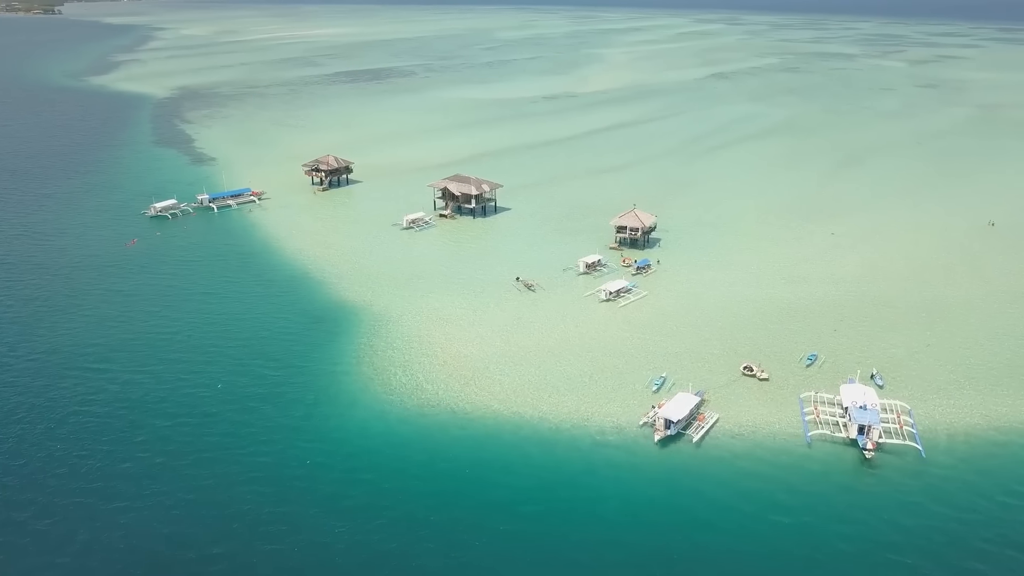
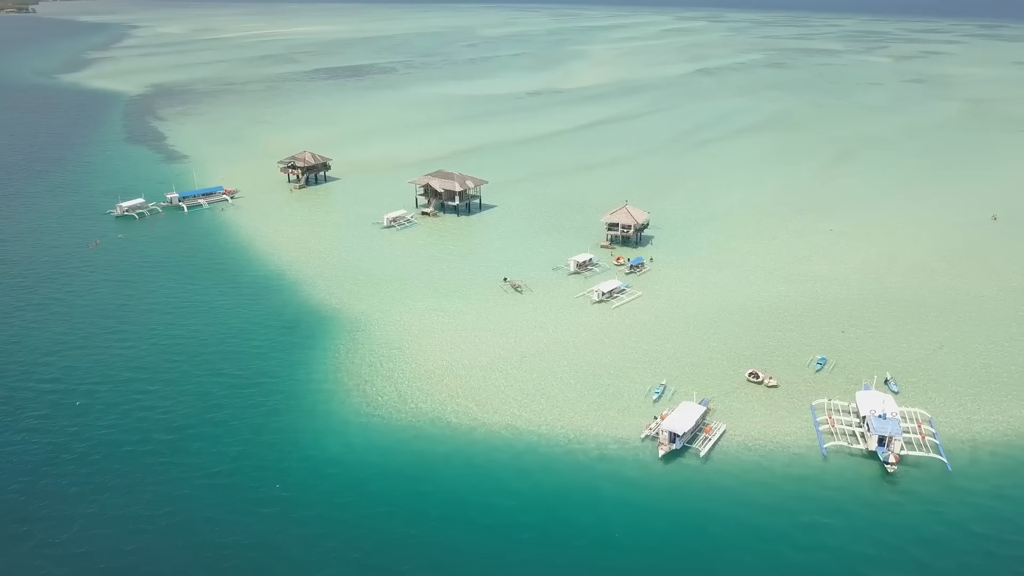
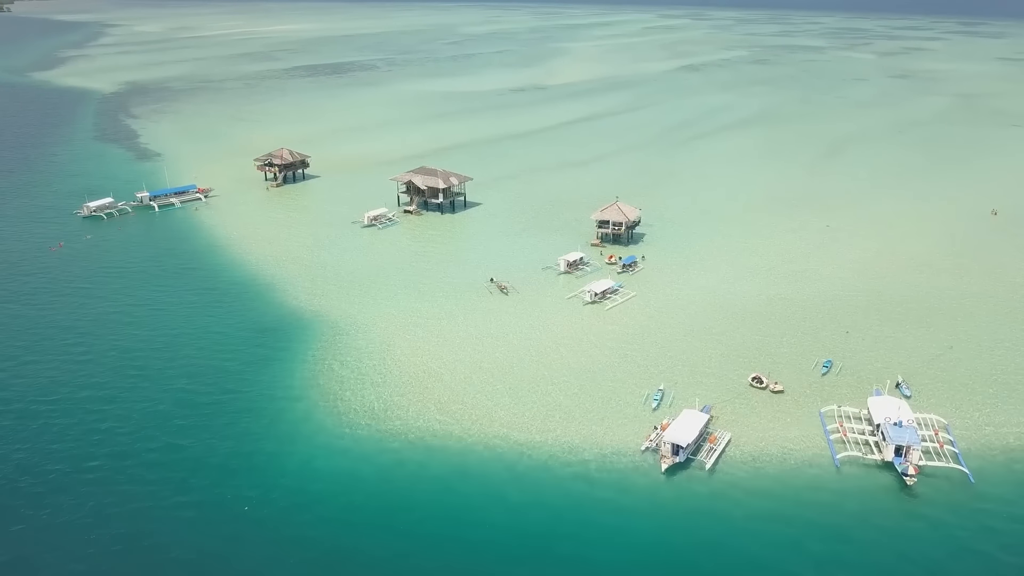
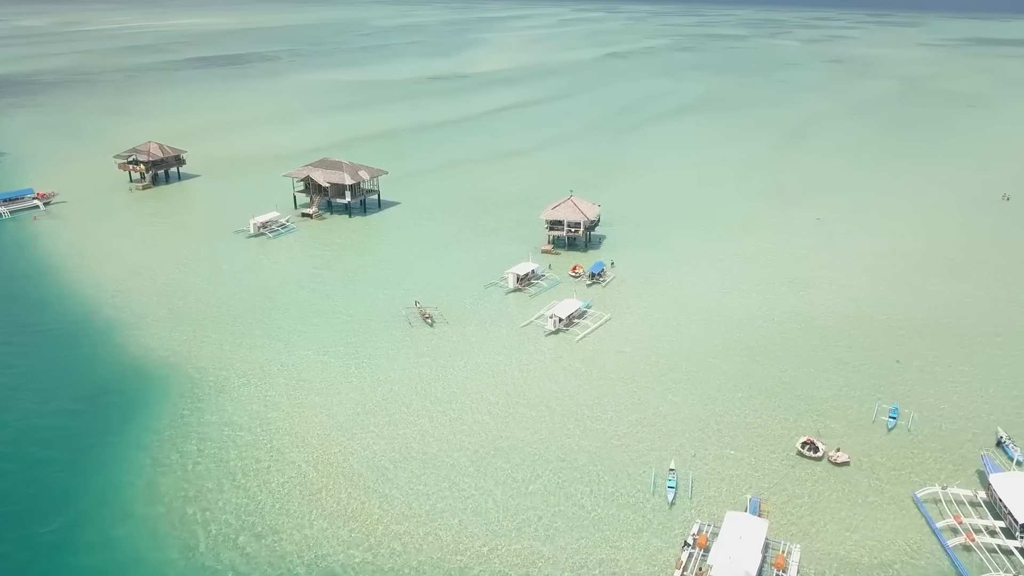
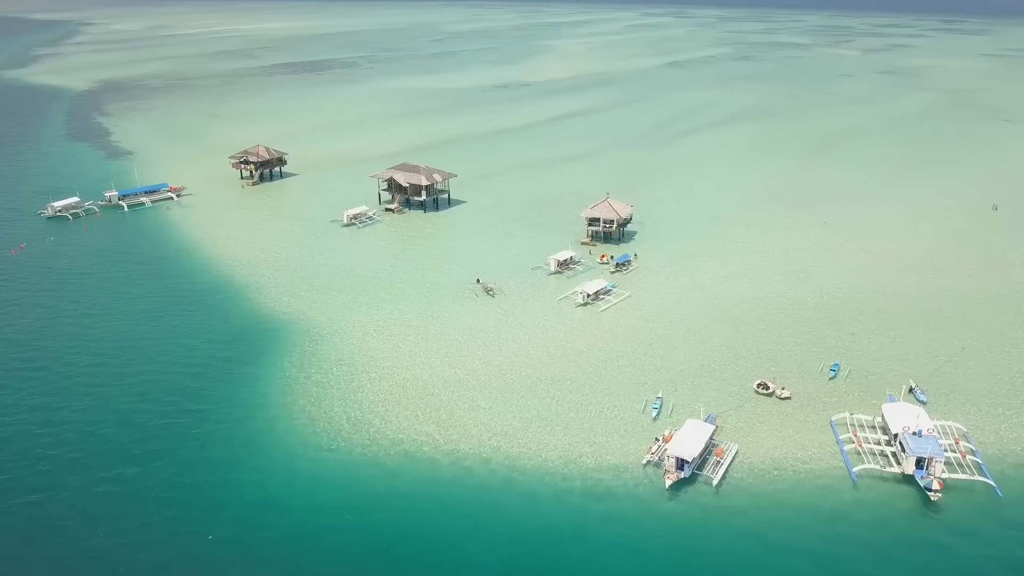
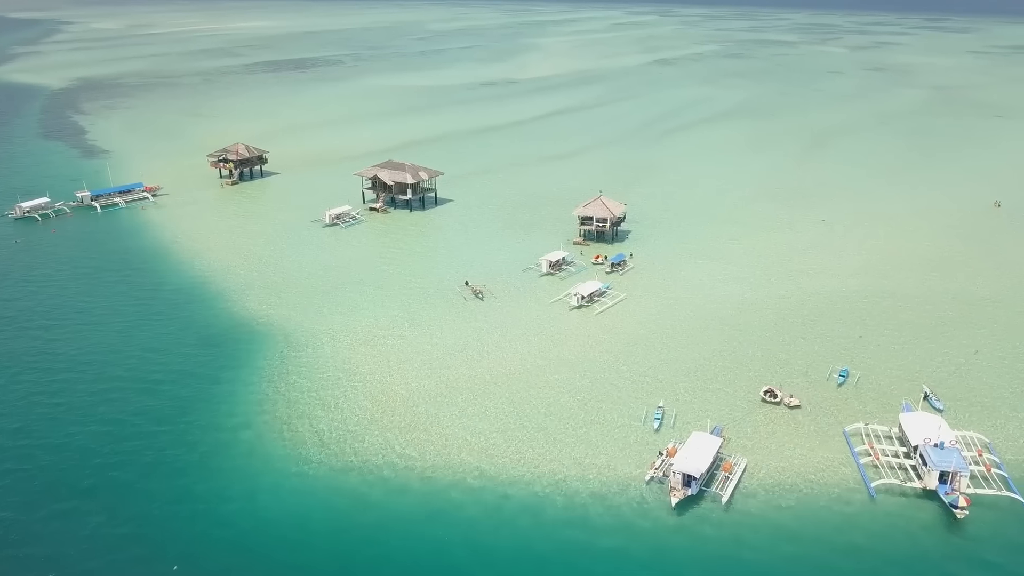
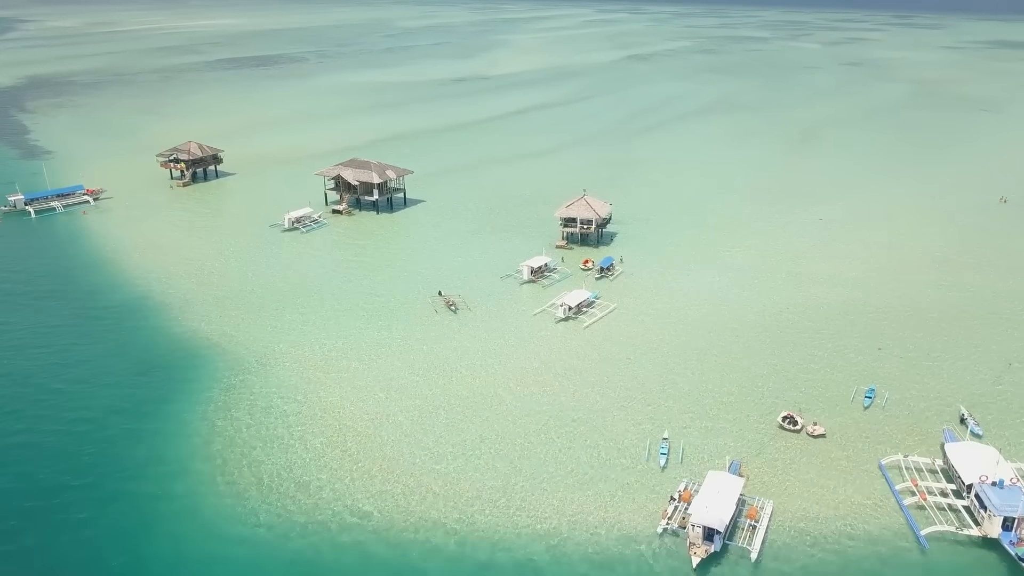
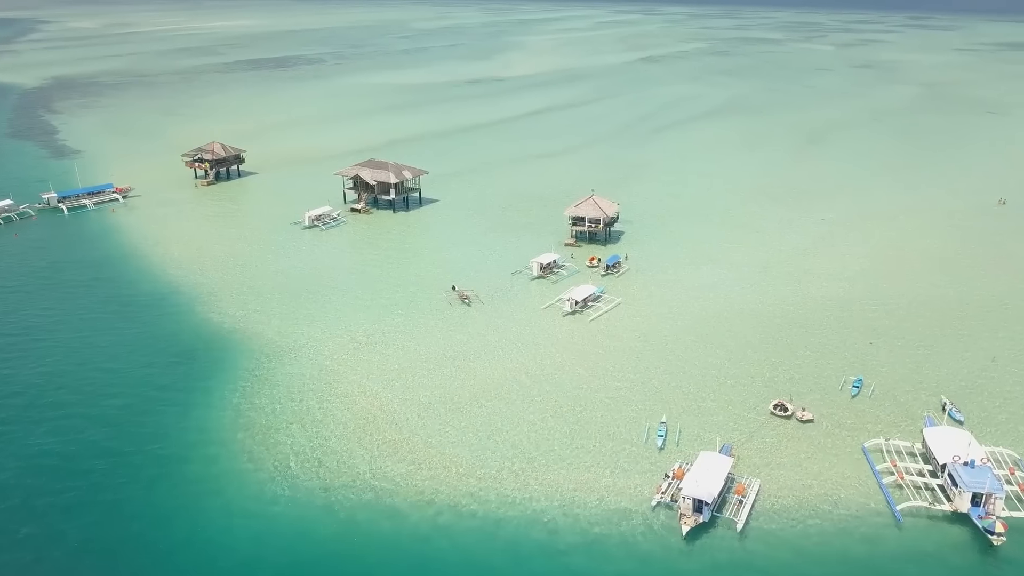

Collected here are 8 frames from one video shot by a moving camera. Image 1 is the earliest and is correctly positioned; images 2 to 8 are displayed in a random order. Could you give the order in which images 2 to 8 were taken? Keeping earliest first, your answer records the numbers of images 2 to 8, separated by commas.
2, 3, 5, 6, 8, 7, 4
